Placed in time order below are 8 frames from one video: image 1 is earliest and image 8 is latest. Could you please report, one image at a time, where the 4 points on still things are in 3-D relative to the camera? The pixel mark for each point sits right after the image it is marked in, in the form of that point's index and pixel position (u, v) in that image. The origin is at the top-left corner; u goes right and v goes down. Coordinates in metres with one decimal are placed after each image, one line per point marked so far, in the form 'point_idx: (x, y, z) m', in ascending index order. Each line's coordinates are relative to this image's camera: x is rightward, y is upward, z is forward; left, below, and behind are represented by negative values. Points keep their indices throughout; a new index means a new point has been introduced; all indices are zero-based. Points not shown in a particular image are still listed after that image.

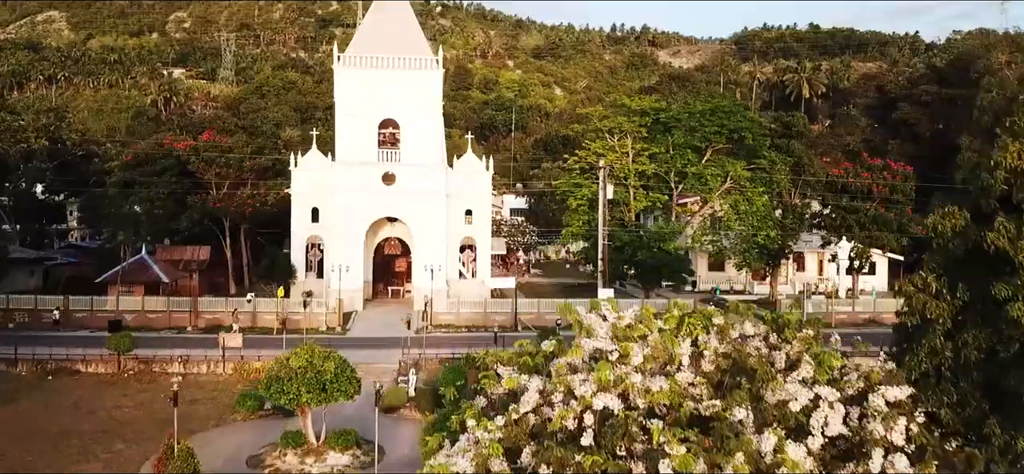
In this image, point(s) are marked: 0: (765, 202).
0: (+6.3, +0.9, +19.9) m
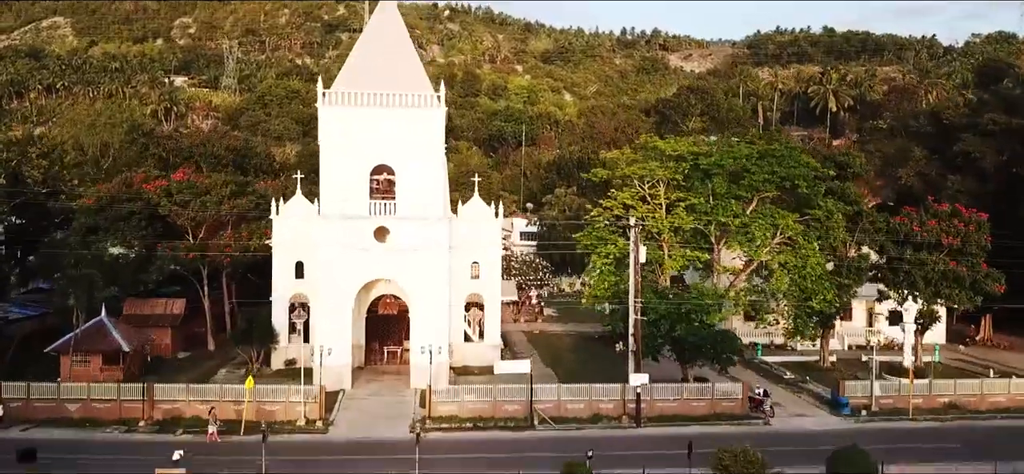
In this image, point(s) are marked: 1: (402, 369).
0: (+6.6, -0.5, +17.0) m
1: (-2.6, -3.2, +18.9) m
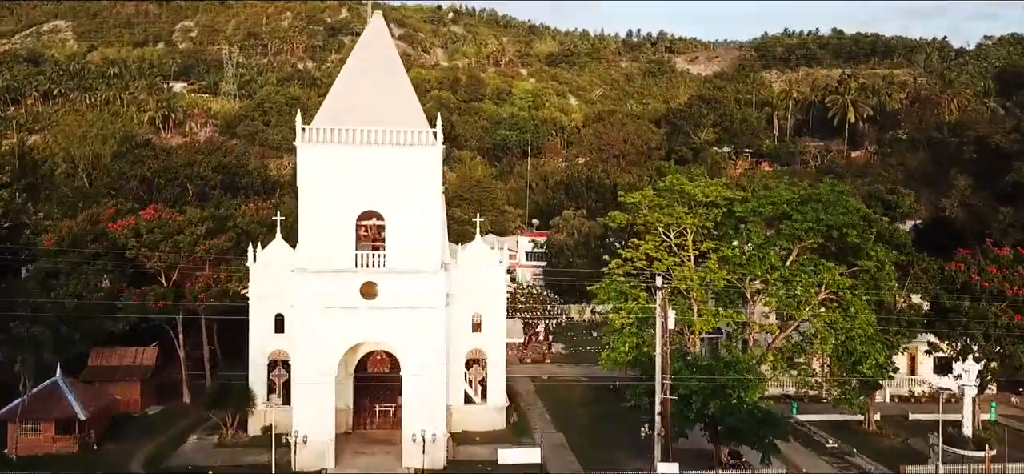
0: (+6.7, -1.5, +14.9) m
1: (-2.5, -4.2, +16.8) m
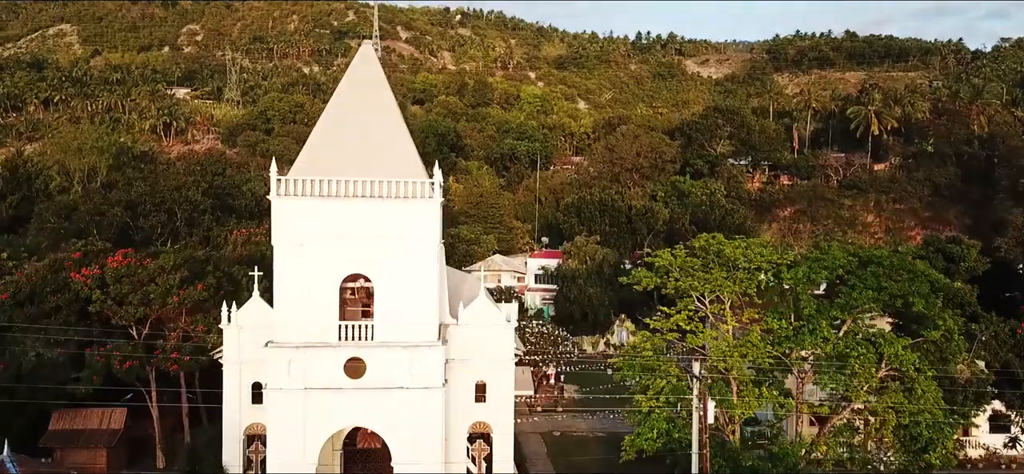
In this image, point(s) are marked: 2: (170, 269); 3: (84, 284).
0: (+6.8, -2.6, +12.7) m
1: (-2.3, -5.3, +14.7) m
2: (-7.7, -0.7, +17.9) m
3: (-9.2, -0.9, +17.2) m
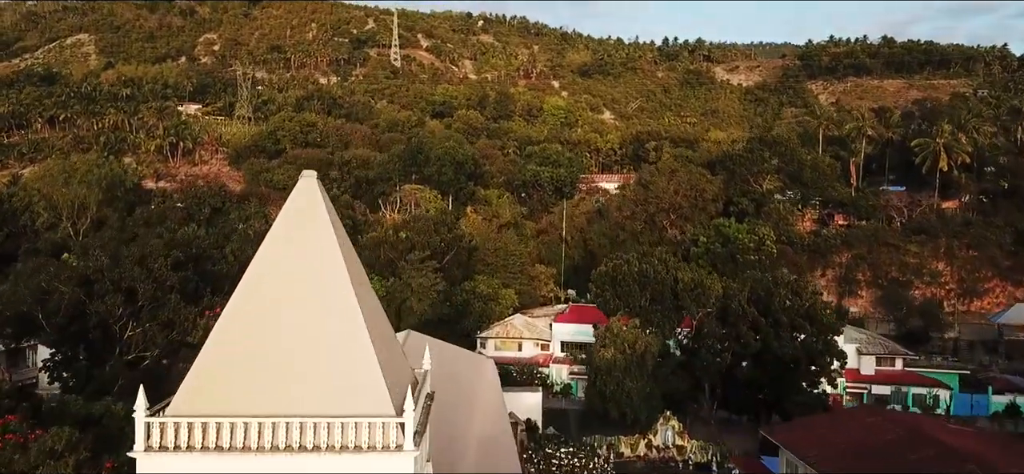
0: (+7.0, -5.3, +7.5) m
1: (-2.0, -8.0, +9.7) m
2: (-7.3, -3.4, +13.1) m
3: (-8.9, -3.6, +12.3) m
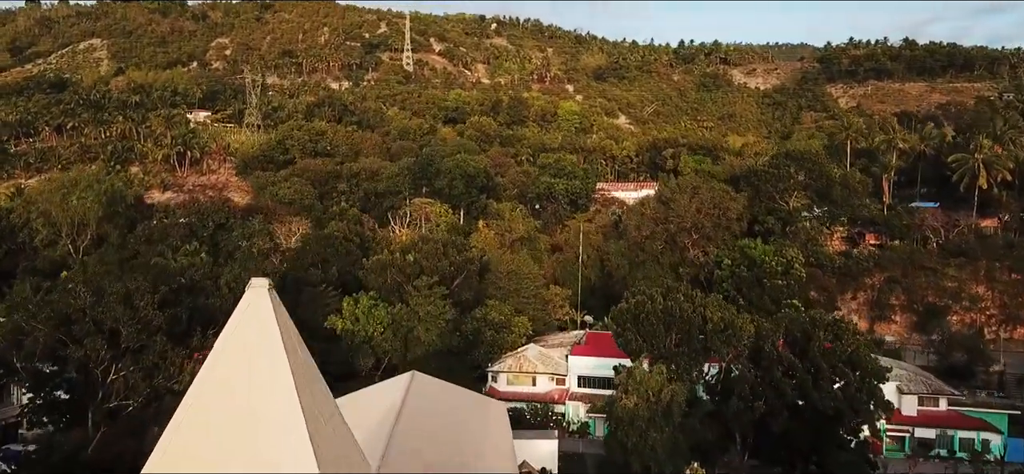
0: (+7.1, -6.4, +5.2) m
1: (-1.9, -9.1, +7.6) m
2: (-7.1, -4.5, +11.0) m
3: (-8.7, -4.7, +10.4) m
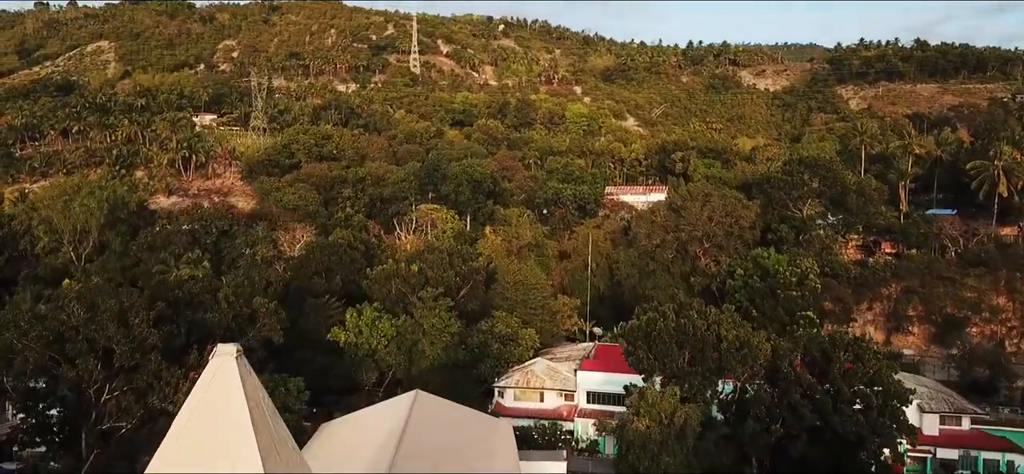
0: (+7.1, -6.9, +4.2) m
1: (-1.9, -9.5, +6.7) m
2: (-7.1, -4.9, +10.2) m
3: (-8.6, -5.2, +9.5) m
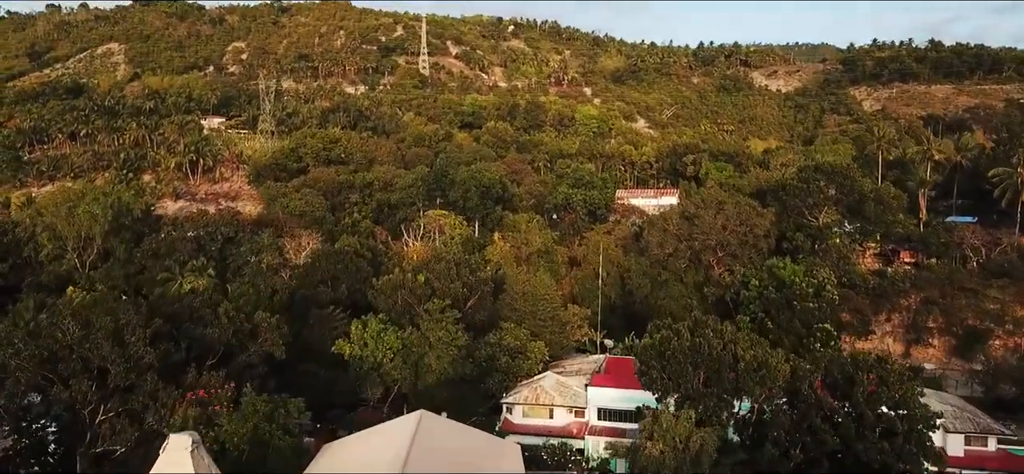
0: (+7.1, -7.3, +3.3) m
1: (-1.9, -10.0, +5.8) m
2: (-7.0, -5.4, +9.4) m
3: (-8.6, -5.6, +8.8) m
